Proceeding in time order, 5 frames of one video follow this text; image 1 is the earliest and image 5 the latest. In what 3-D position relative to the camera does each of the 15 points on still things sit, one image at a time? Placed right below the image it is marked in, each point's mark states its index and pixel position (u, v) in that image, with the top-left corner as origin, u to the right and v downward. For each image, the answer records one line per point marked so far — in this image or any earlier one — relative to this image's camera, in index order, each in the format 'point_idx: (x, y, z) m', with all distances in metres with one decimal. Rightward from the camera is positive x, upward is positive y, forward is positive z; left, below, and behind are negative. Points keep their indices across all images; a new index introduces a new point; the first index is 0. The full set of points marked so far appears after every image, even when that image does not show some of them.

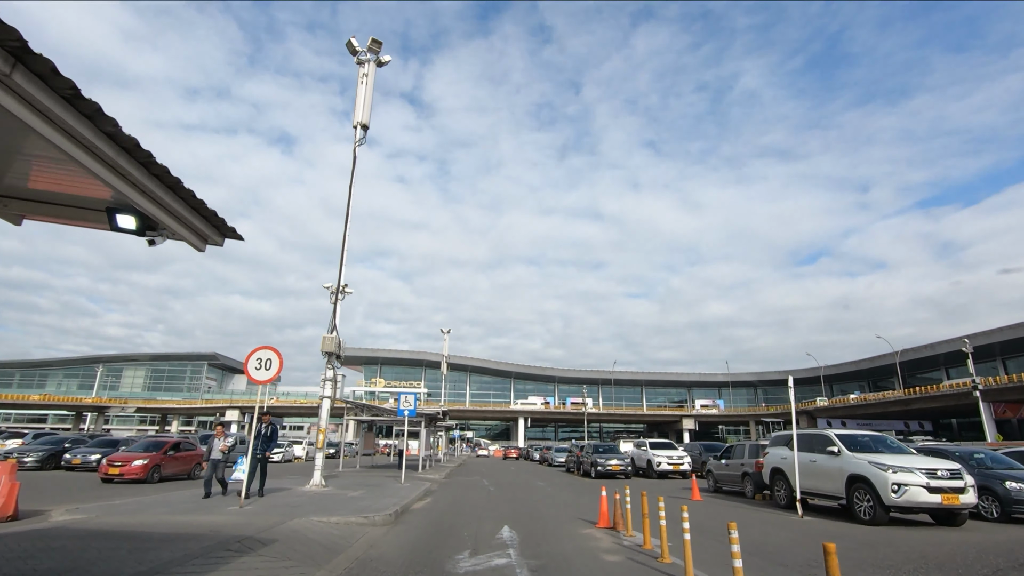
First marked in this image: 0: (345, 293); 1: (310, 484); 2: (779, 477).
0: (-5.2, -0.1, +18.5) m
1: (-5.7, -5.5, +16.6) m
2: (+6.5, -4.6, +14.2) m
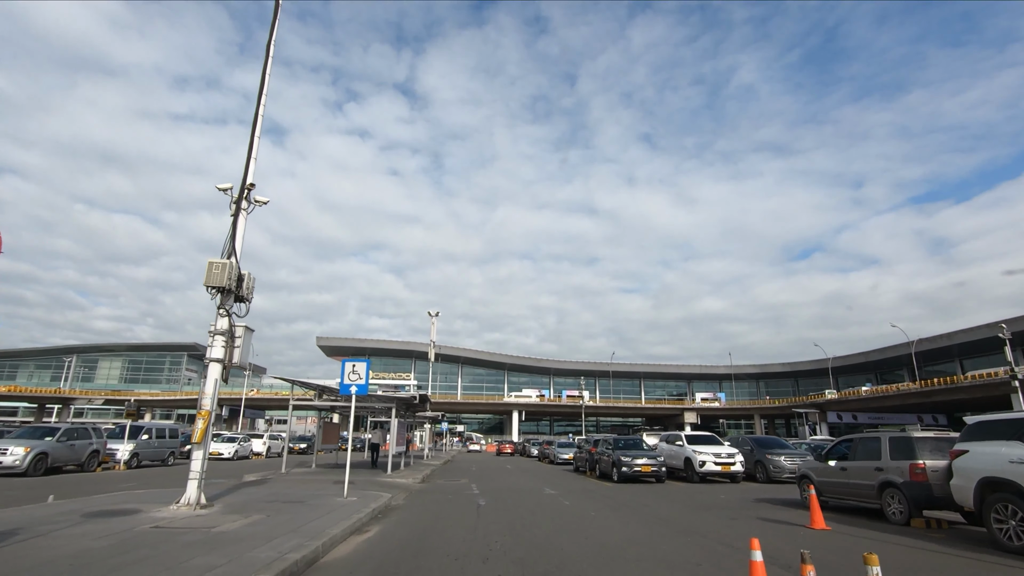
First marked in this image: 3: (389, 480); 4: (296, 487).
0: (-5.2, +1.7, +11.9) m
1: (-5.6, -3.6, +10.1) m
2: (+6.5, -2.8, +7.8) m
3: (-4.0, -6.3, +19.4) m
4: (-5.6, -5.1, +15.1) m
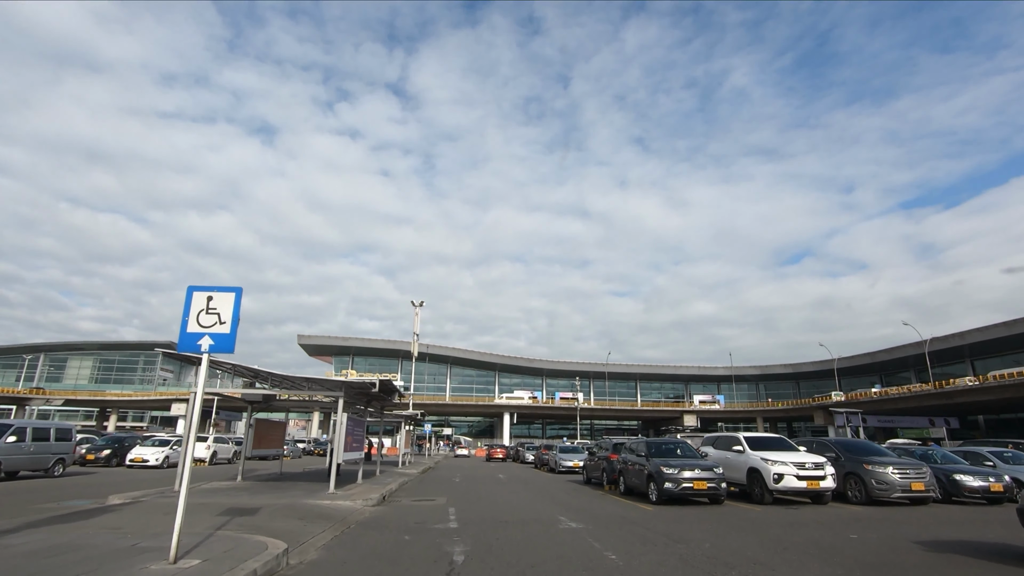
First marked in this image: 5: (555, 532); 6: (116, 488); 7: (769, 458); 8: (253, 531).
0: (-5.1, +3.3, +5.6) m
1: (-5.6, -2.0, +3.8) m
2: (+6.7, -1.2, +1.7) m
3: (-4.1, -4.8, +13.1) m
4: (-5.6, -3.5, +8.7) m
5: (+0.8, -4.5, +10.9) m
6: (-10.6, -5.3, +16.0) m
7: (+6.6, -4.3, +15.1) m
8: (-3.8, -3.6, +8.9) m
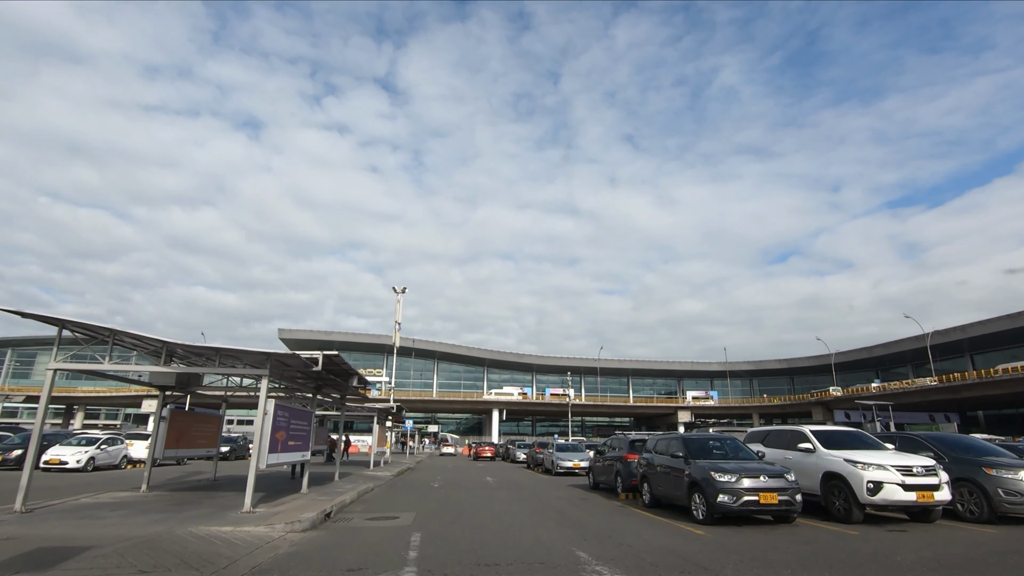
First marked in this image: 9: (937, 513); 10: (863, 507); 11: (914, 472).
0: (-5.1, +4.5, +1.2) m
1: (-5.5, -0.9, -0.6) m
2: (+6.8, -0.1, -2.4) m
3: (-4.2, -3.6, +8.8) m
4: (-5.6, -2.4, +4.4) m
5: (+0.7, -3.3, +6.6) m
6: (-10.7, -4.1, +11.5) m
7: (+6.4, -3.2, +11.0) m
8: (-3.8, -2.4, +4.6) m
9: (+7.8, -4.1, +10.8) m
10: (+6.3, -3.9, +10.6) m
11: (+7.2, -3.3, +10.6) m
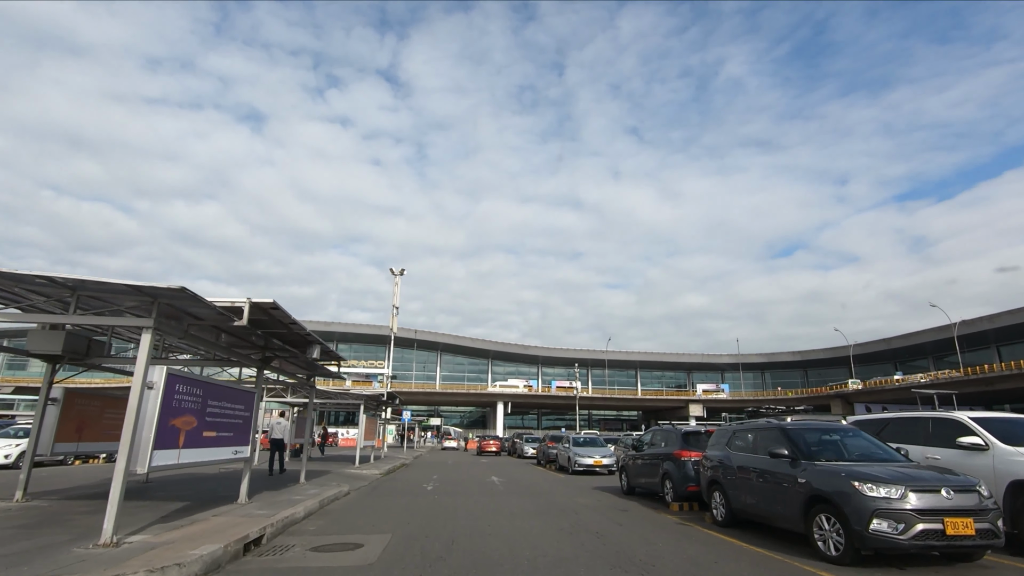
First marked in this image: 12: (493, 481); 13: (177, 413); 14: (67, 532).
0: (-4.8, +5.6, -2.8) m
1: (-5.3, +0.2, -4.6) m
2: (+7.0, +0.9, -6.5) m
3: (-3.9, -2.5, +4.8) m
4: (-5.4, -1.3, +0.4) m
5: (+0.9, -2.2, +2.6) m
6: (-10.5, -3.0, +7.6) m
7: (+6.7, -2.0, +6.9) m
8: (-3.6, -1.3, +0.6) m
9: (+8.1, -3.0, +6.8) m
10: (+6.6, -2.8, +6.6) m
11: (+7.5, -2.2, +6.6) m
12: (-0.7, -6.3, +19.2) m
13: (-4.4, -1.6, +7.9) m
14: (-5.5, -3.0, +7.4) m
